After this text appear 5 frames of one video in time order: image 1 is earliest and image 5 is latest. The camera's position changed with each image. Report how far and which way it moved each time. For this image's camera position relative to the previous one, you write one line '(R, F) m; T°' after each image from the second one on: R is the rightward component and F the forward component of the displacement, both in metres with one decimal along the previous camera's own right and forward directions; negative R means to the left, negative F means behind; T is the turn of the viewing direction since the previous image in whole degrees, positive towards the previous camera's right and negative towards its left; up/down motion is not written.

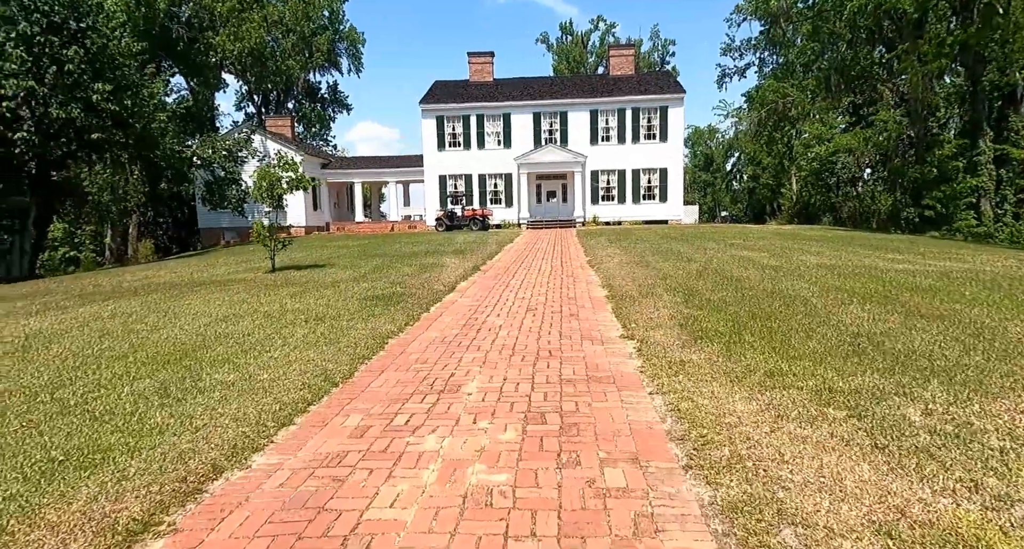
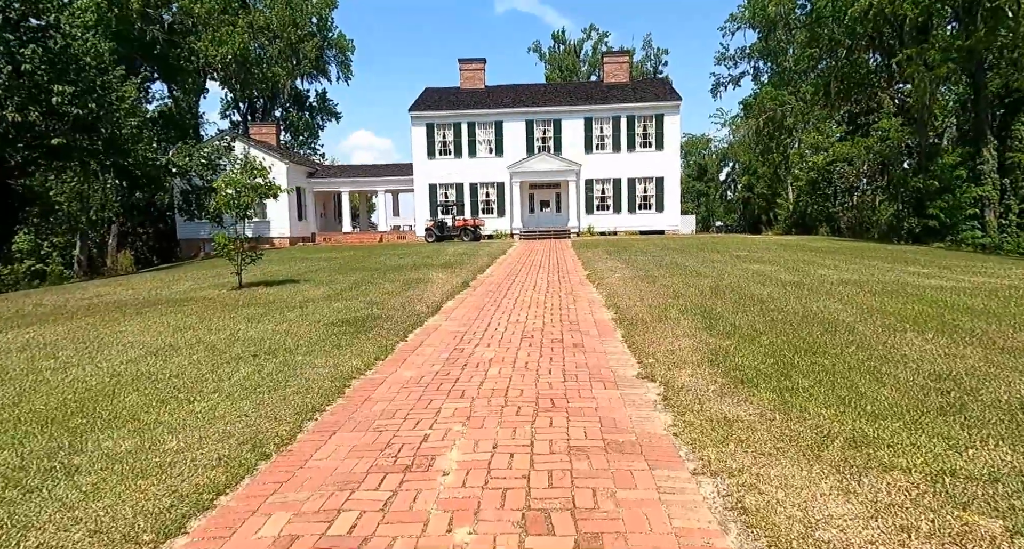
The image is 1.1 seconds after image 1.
(0.0, +1.3) m; +1°
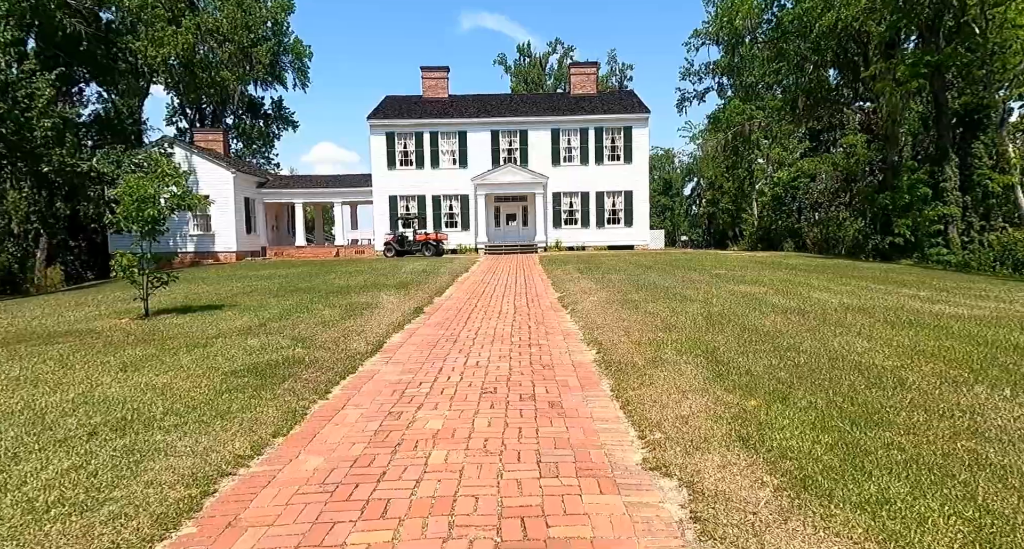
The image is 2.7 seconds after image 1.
(+0.1, +1.7) m; +3°
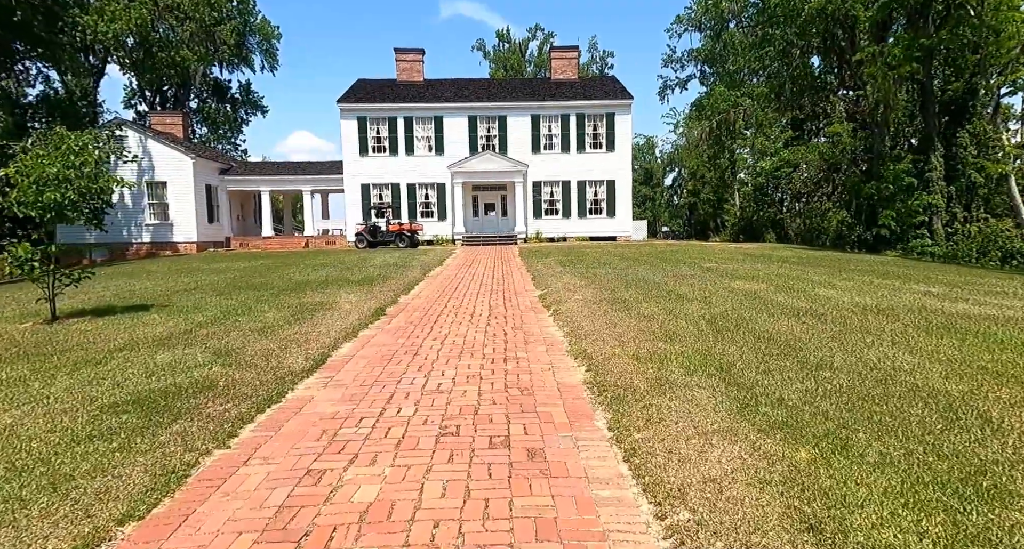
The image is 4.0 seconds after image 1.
(+0.1, +1.4) m; +2°
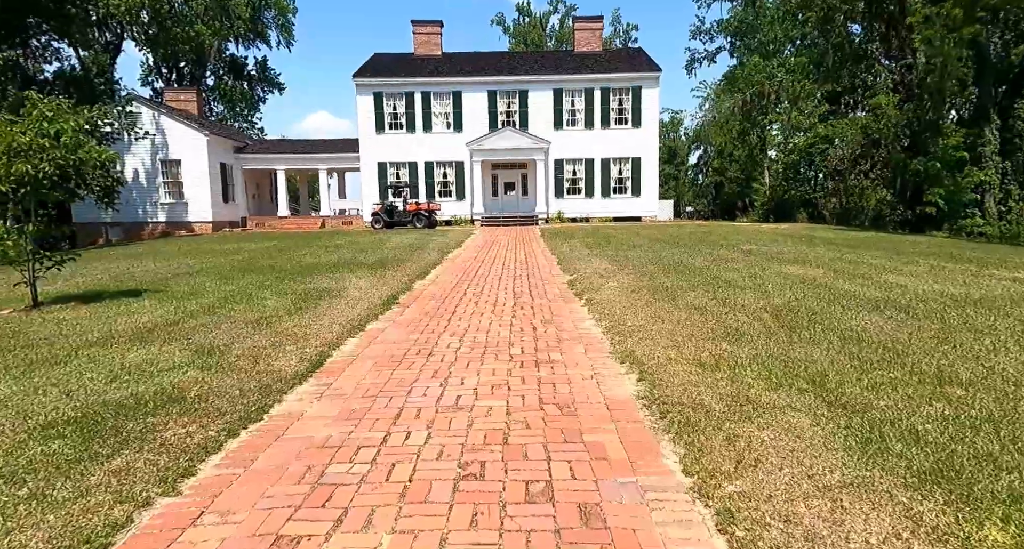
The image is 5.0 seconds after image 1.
(-0.1, +1.1) m; -2°
